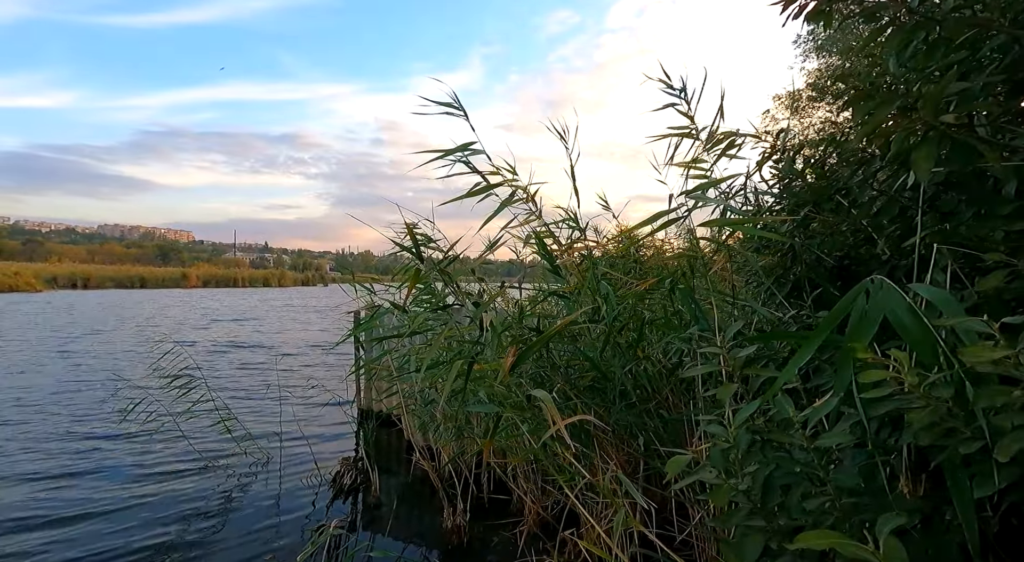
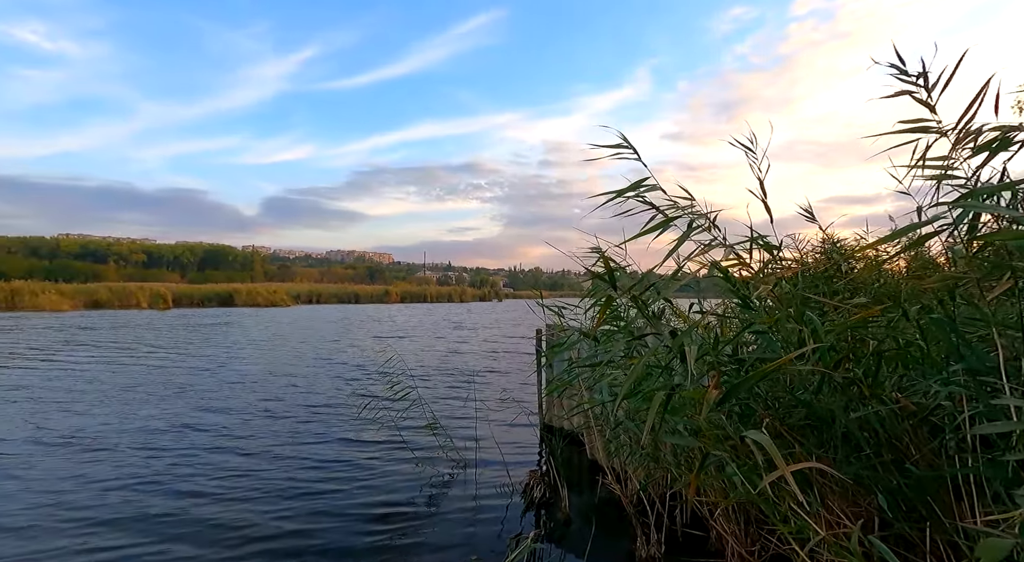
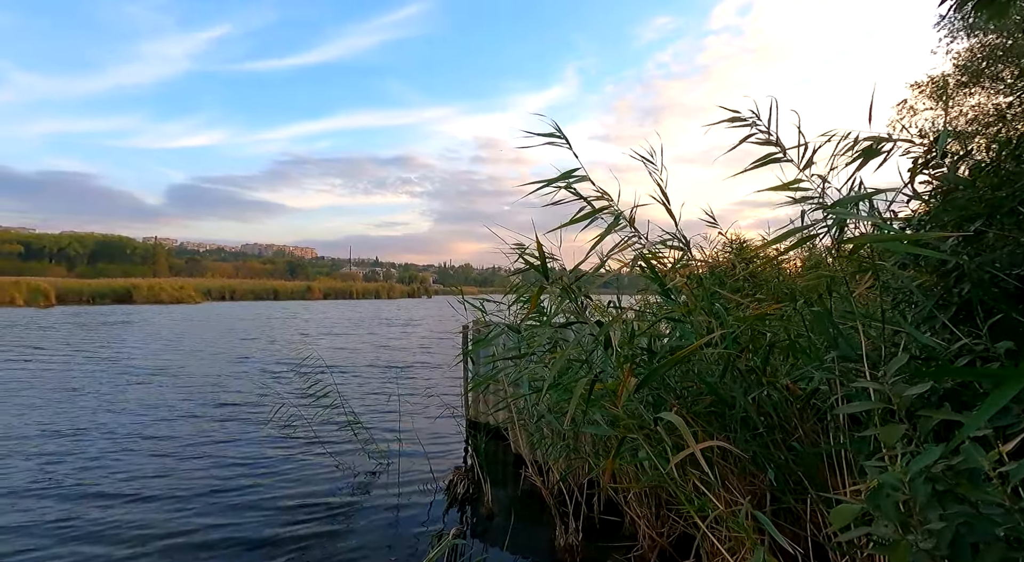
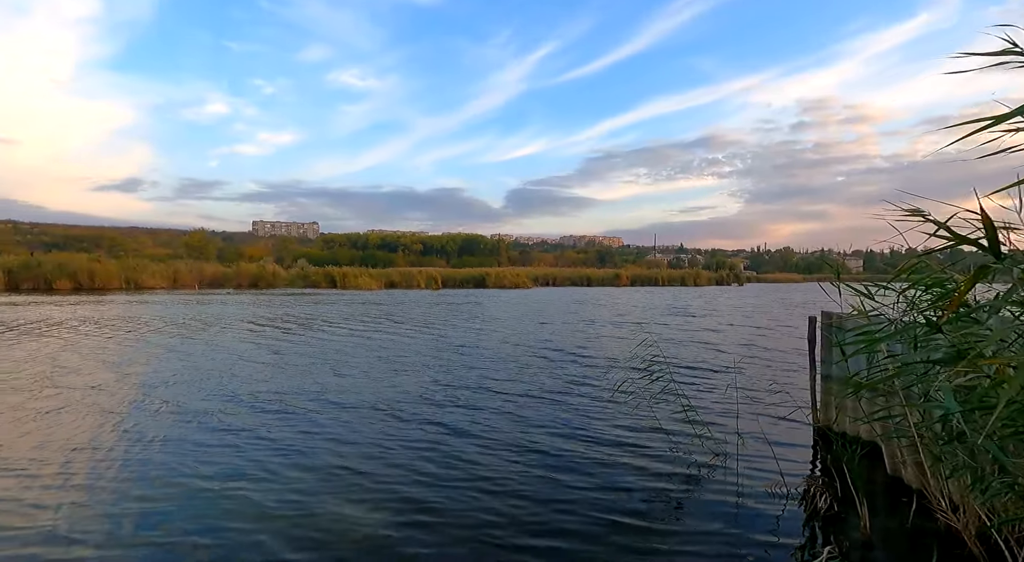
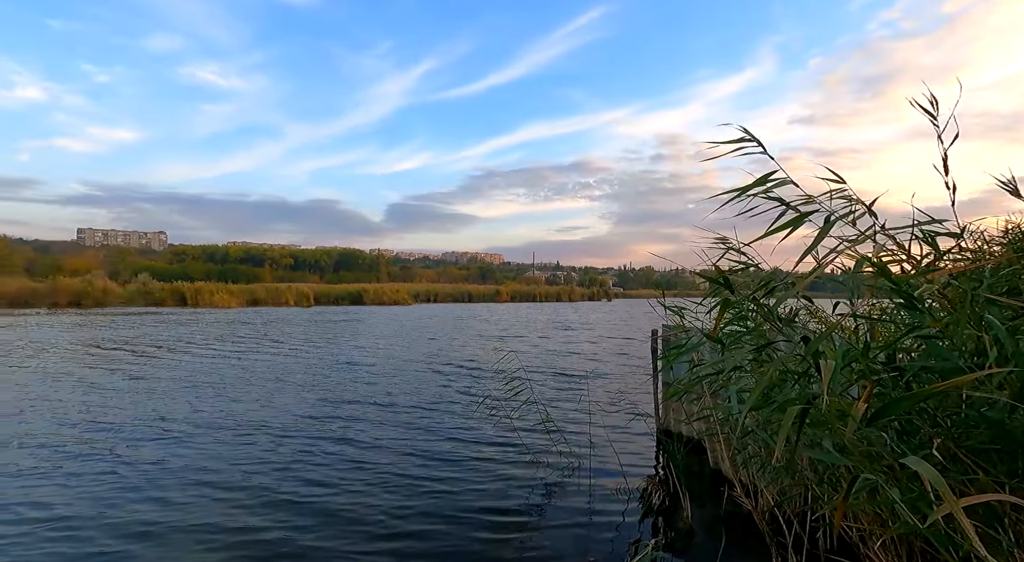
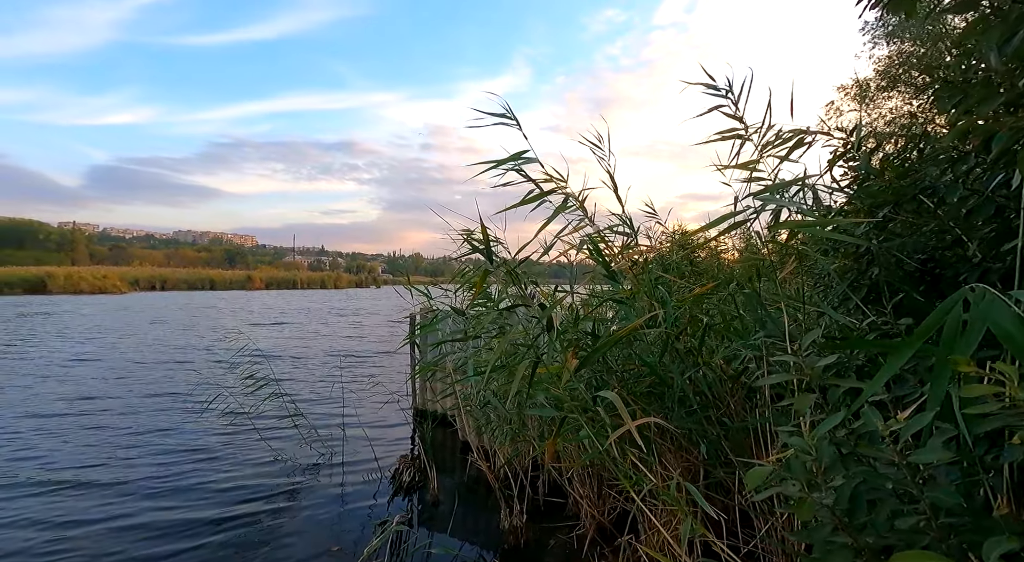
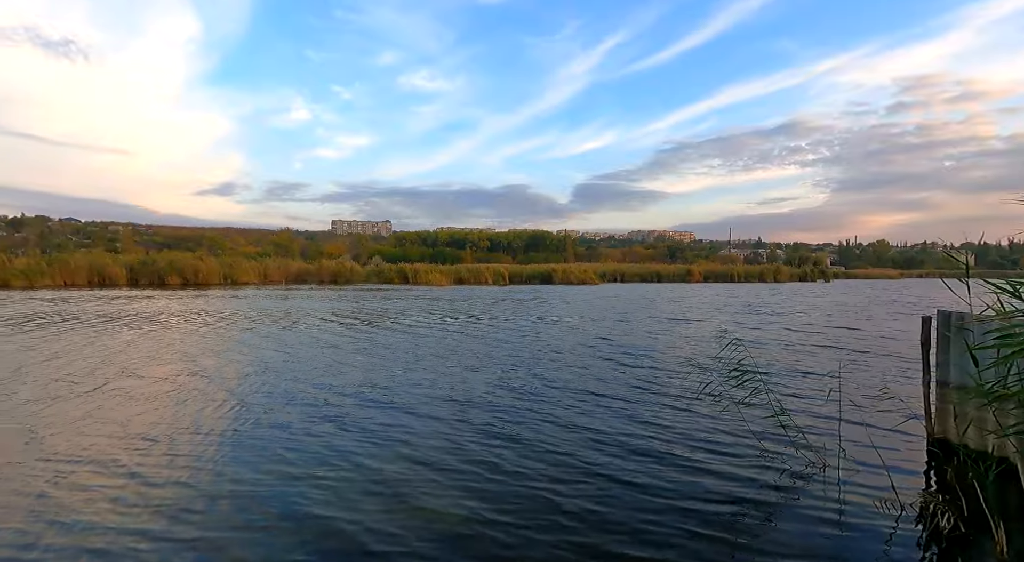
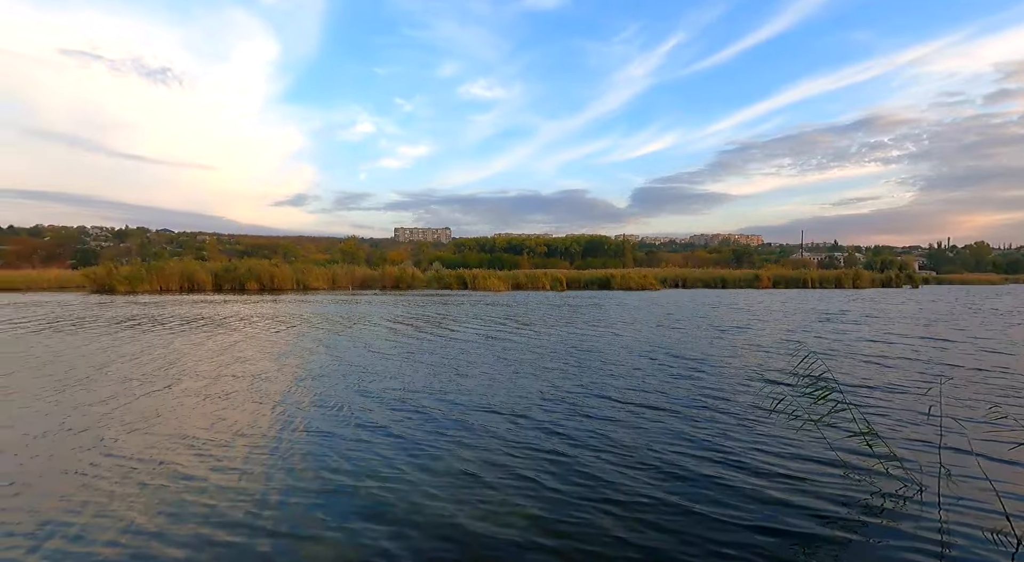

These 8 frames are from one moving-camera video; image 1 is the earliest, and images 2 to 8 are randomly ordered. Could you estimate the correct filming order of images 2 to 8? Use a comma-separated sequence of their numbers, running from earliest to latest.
6, 3, 2, 5, 4, 7, 8
